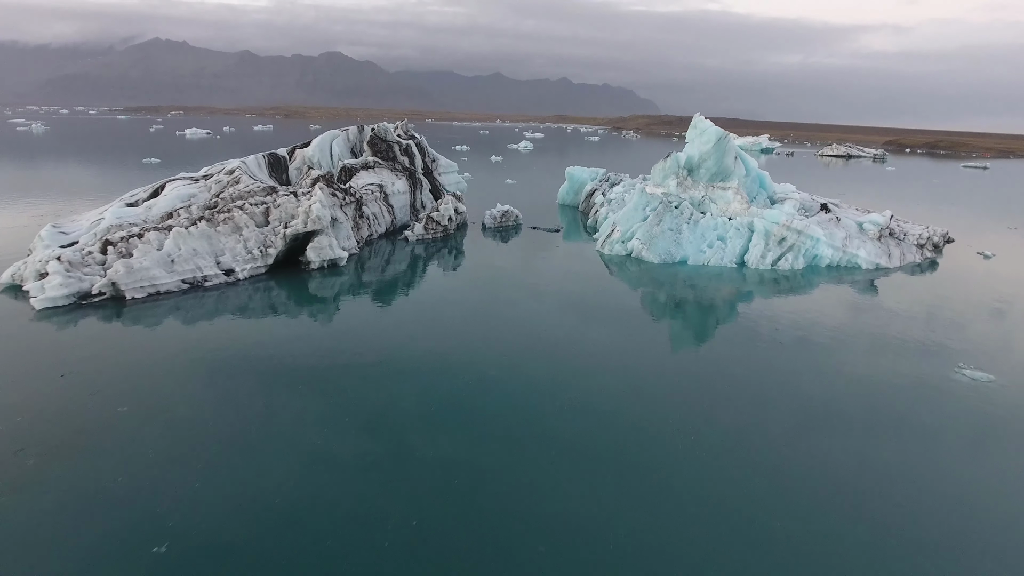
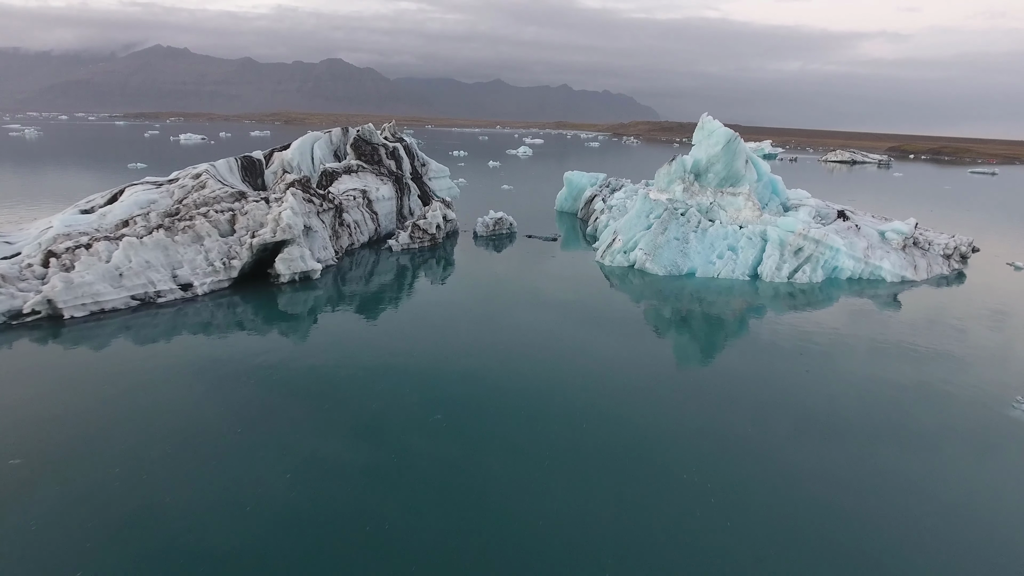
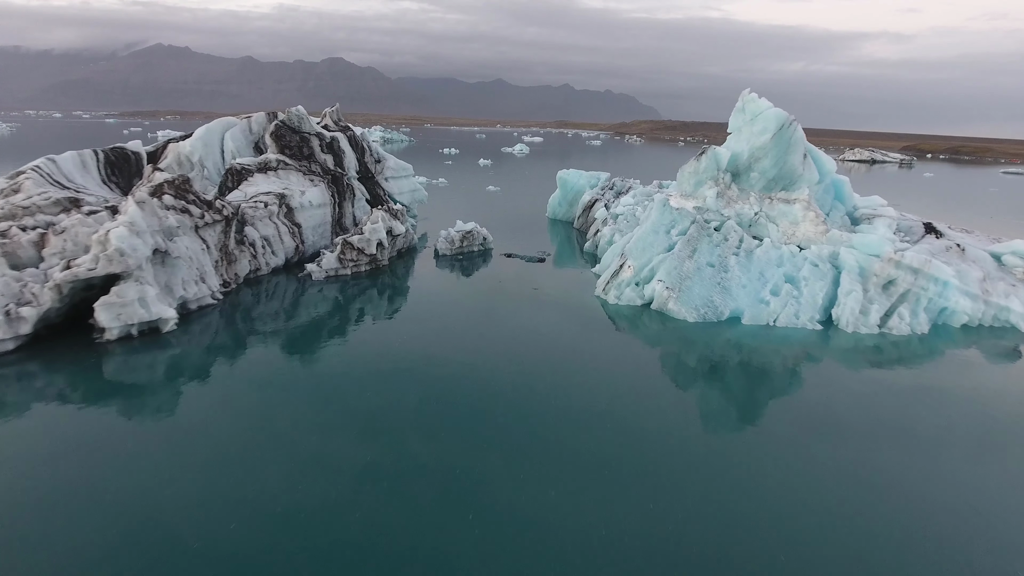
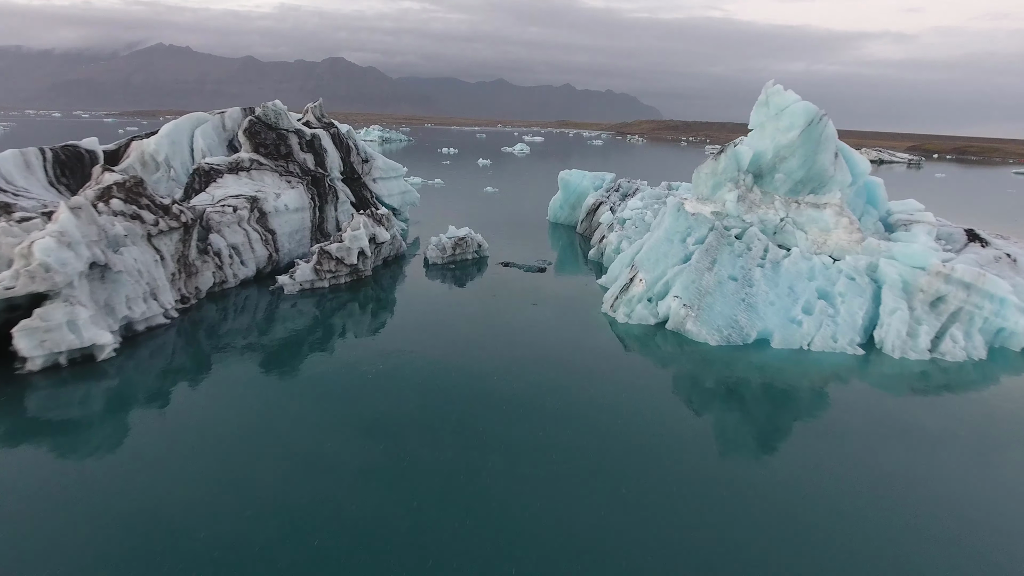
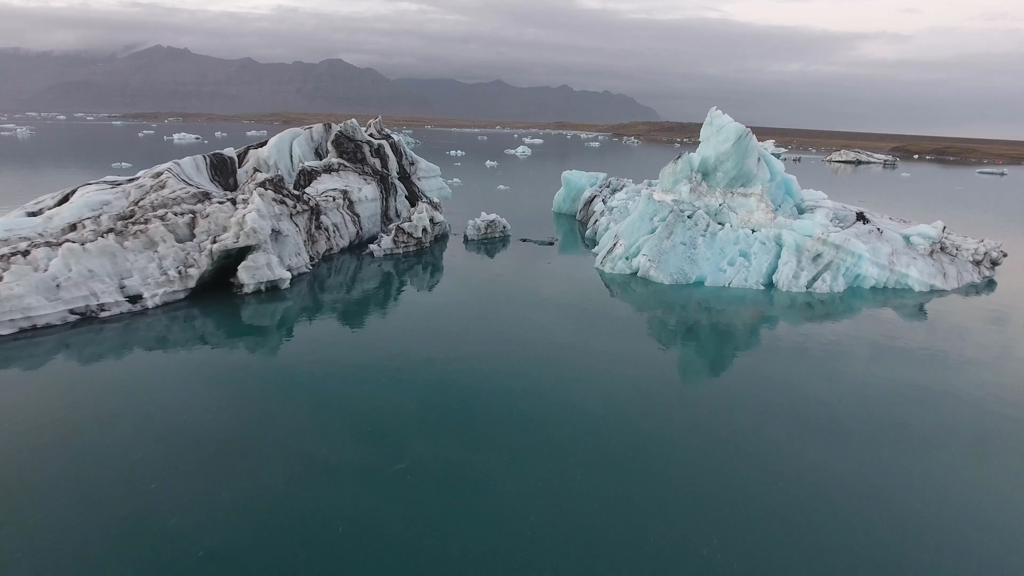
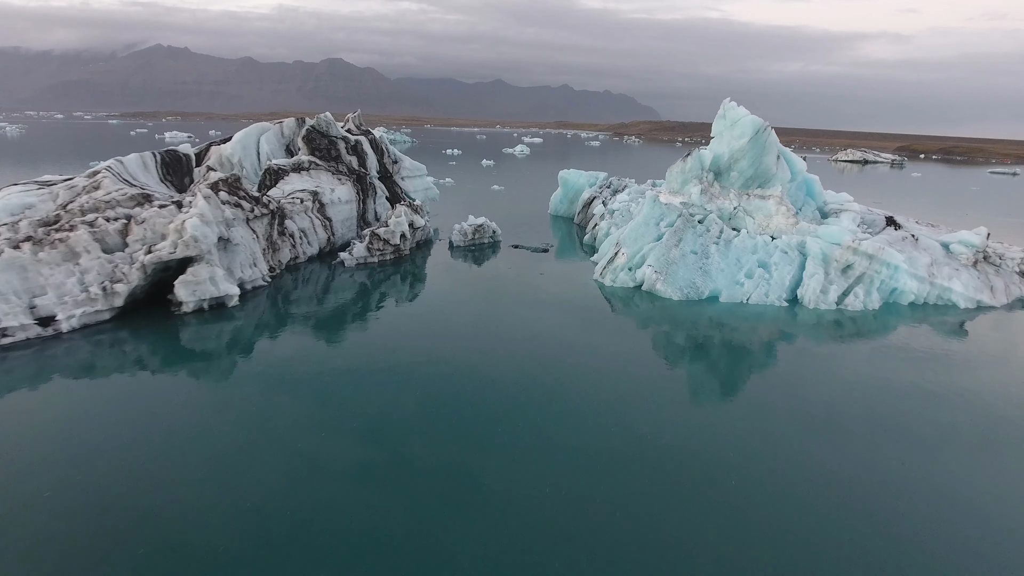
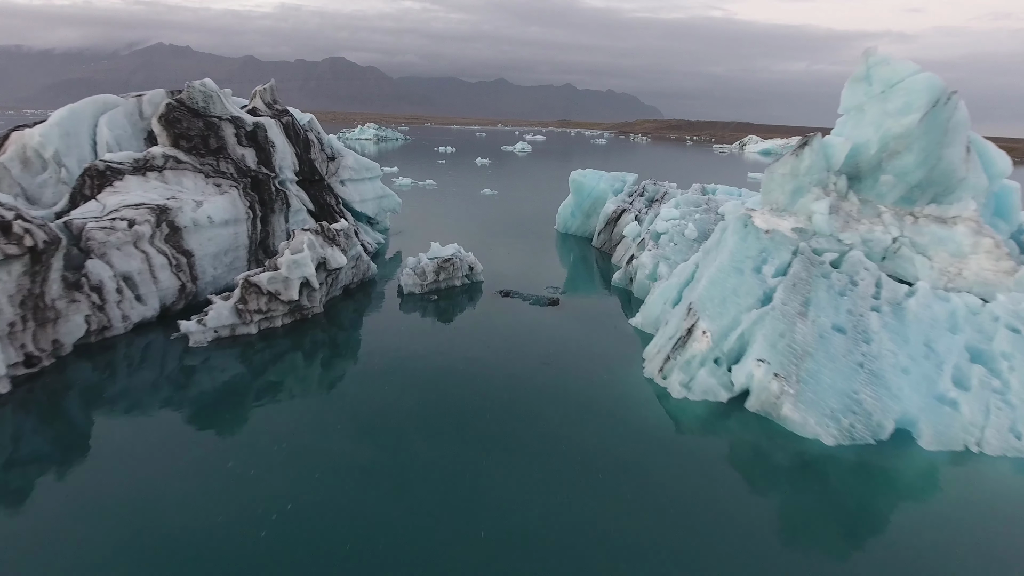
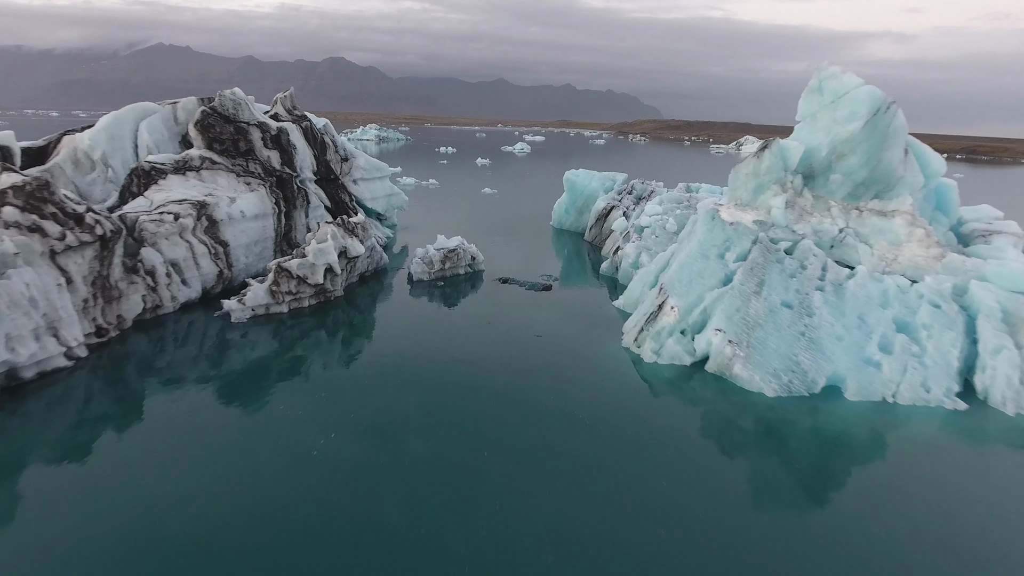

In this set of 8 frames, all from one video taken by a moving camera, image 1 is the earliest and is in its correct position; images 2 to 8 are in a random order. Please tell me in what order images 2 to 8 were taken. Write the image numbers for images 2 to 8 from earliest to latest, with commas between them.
2, 5, 6, 3, 4, 8, 7
